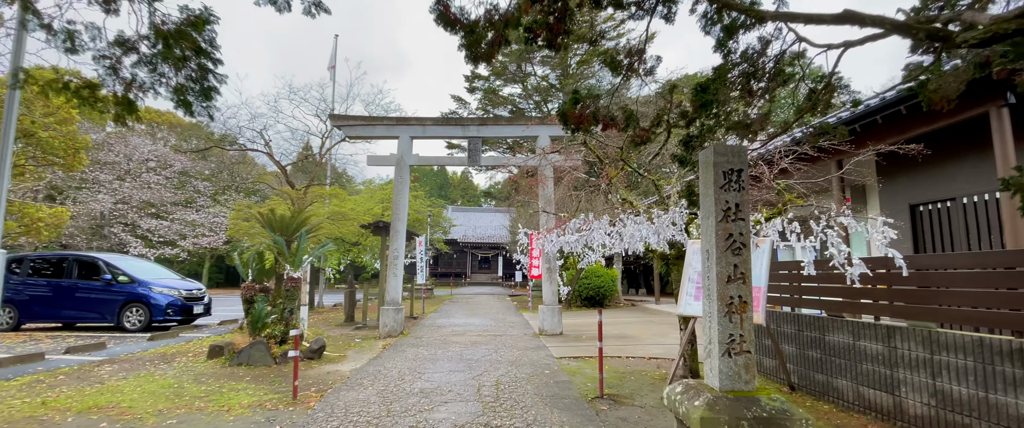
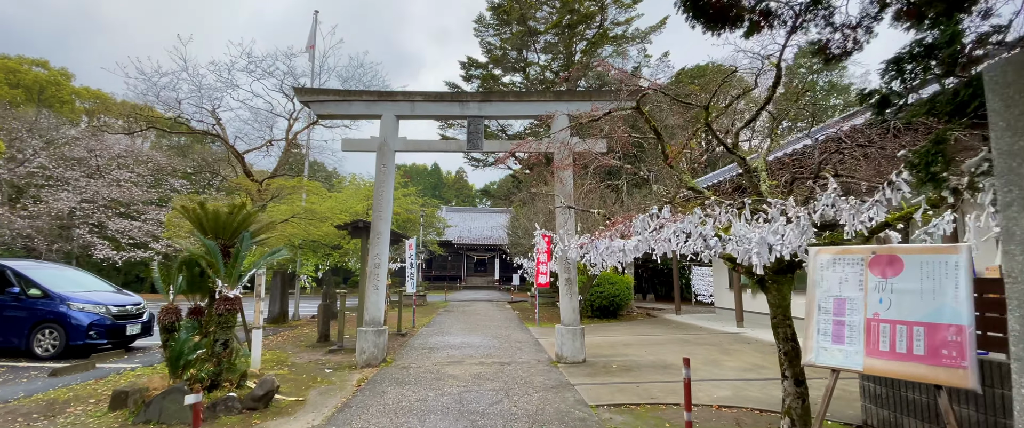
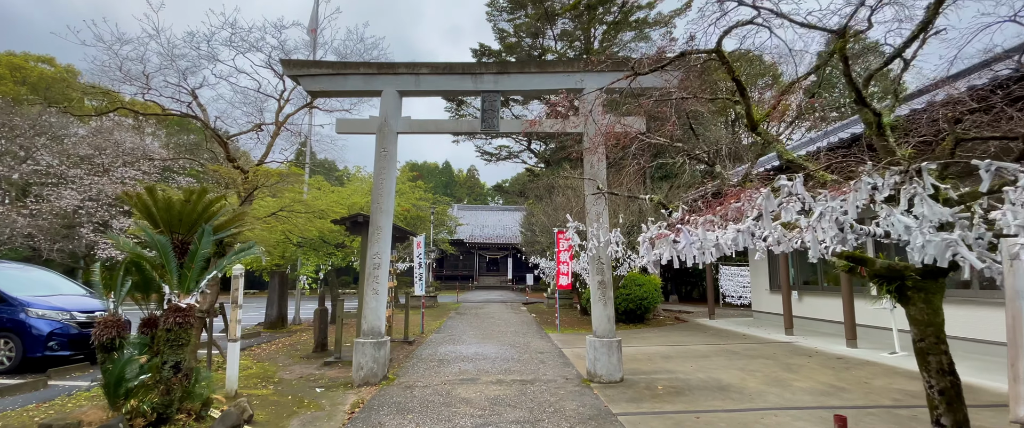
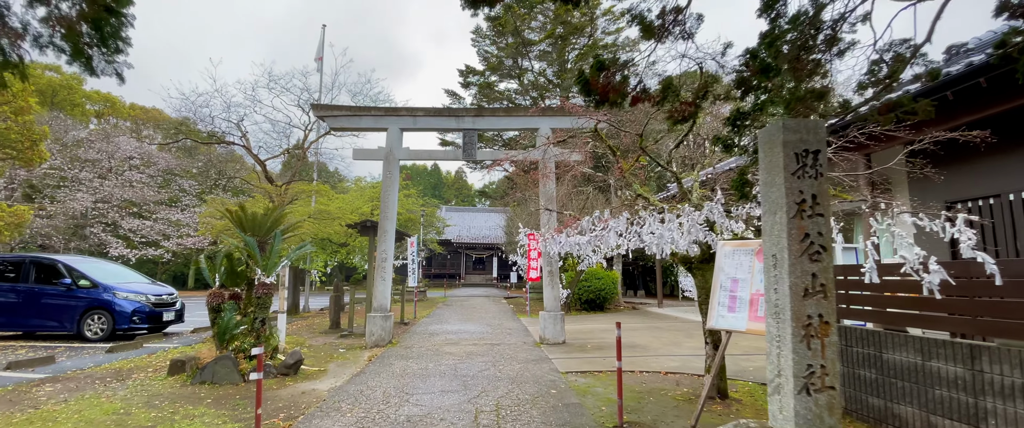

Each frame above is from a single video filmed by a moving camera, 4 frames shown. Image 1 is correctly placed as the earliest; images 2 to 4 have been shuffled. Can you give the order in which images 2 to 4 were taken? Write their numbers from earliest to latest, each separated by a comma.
4, 2, 3
